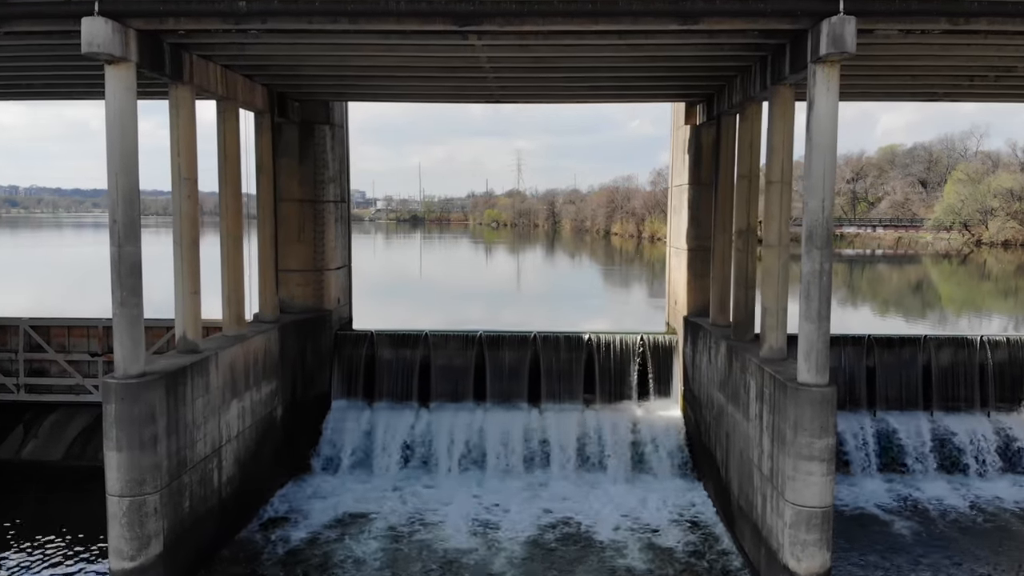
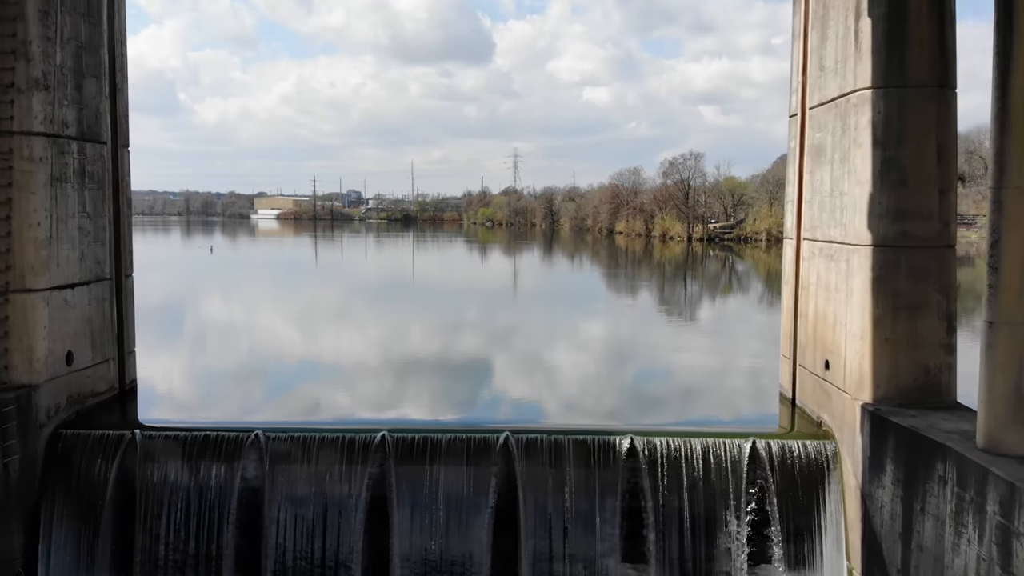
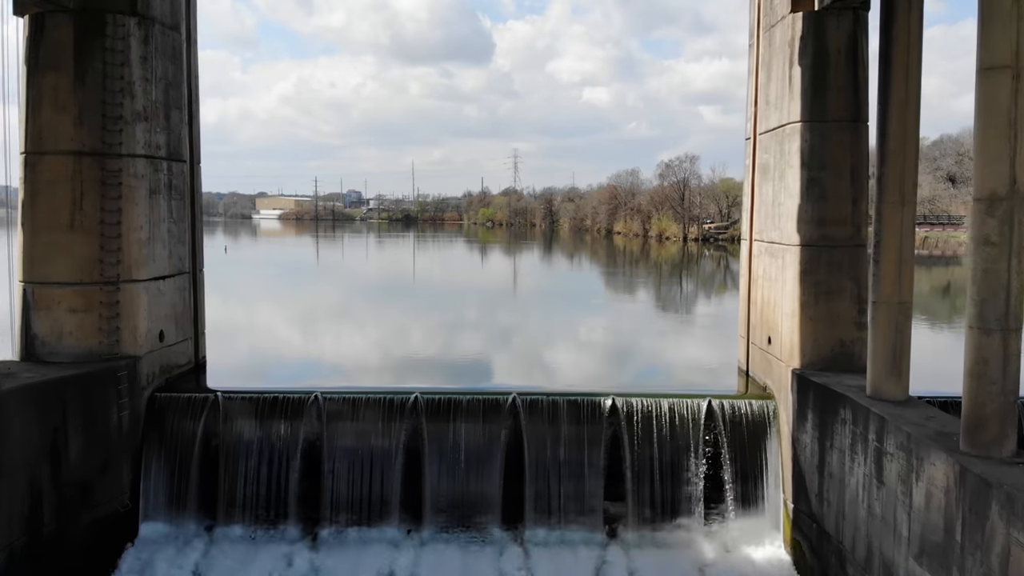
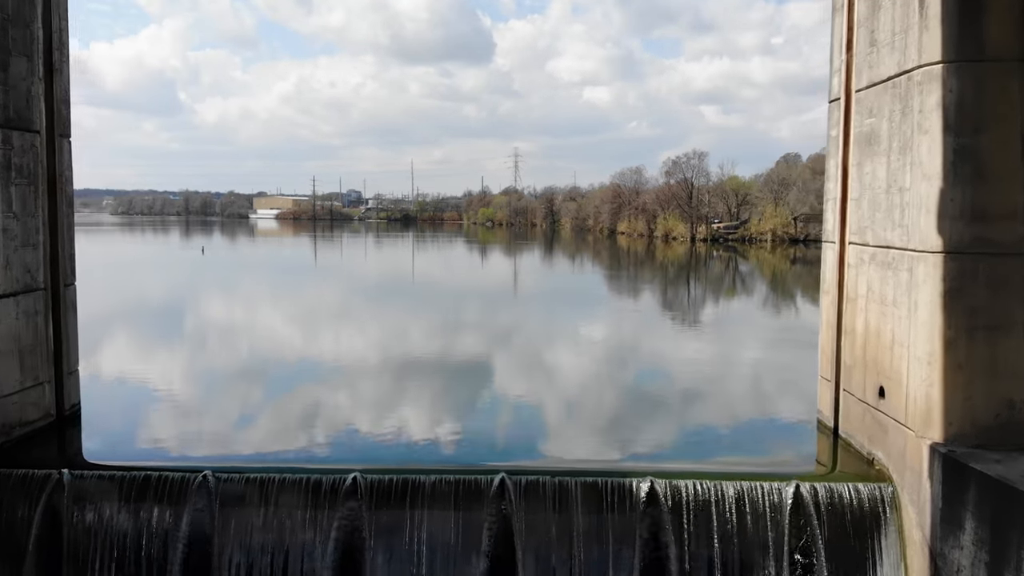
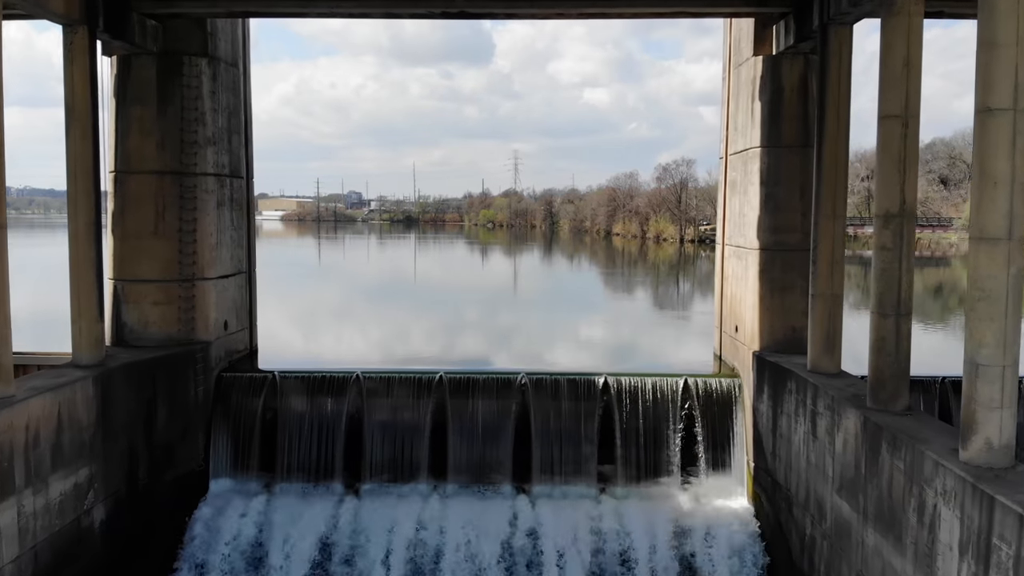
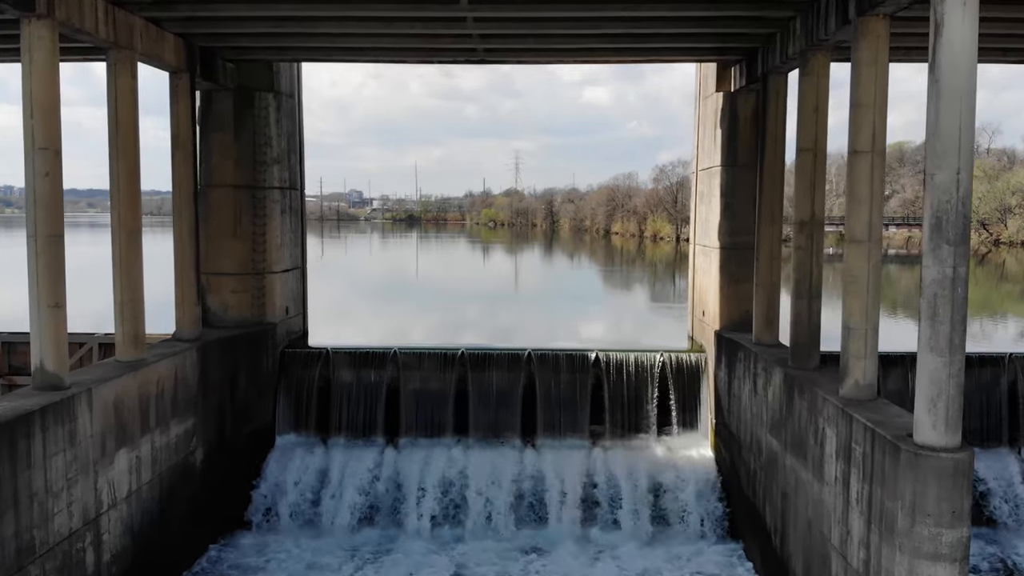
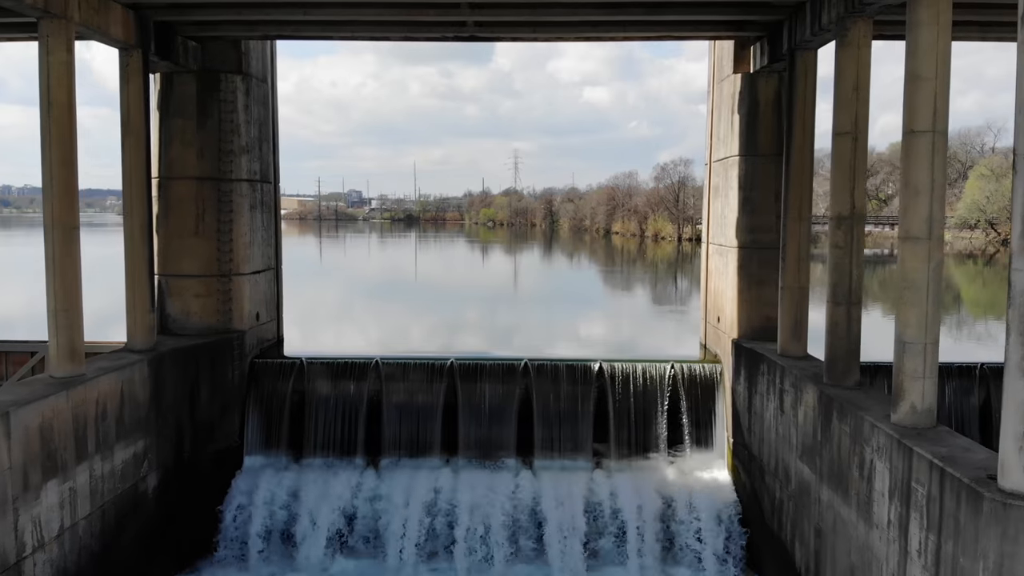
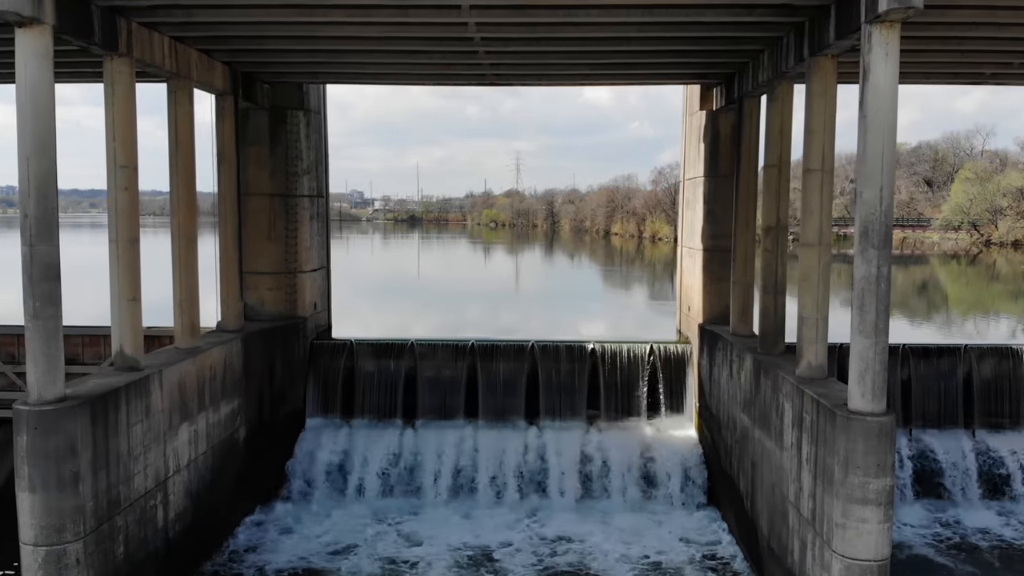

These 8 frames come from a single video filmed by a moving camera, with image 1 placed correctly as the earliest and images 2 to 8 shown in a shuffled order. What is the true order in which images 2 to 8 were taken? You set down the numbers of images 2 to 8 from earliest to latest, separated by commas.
8, 6, 7, 5, 3, 2, 4
